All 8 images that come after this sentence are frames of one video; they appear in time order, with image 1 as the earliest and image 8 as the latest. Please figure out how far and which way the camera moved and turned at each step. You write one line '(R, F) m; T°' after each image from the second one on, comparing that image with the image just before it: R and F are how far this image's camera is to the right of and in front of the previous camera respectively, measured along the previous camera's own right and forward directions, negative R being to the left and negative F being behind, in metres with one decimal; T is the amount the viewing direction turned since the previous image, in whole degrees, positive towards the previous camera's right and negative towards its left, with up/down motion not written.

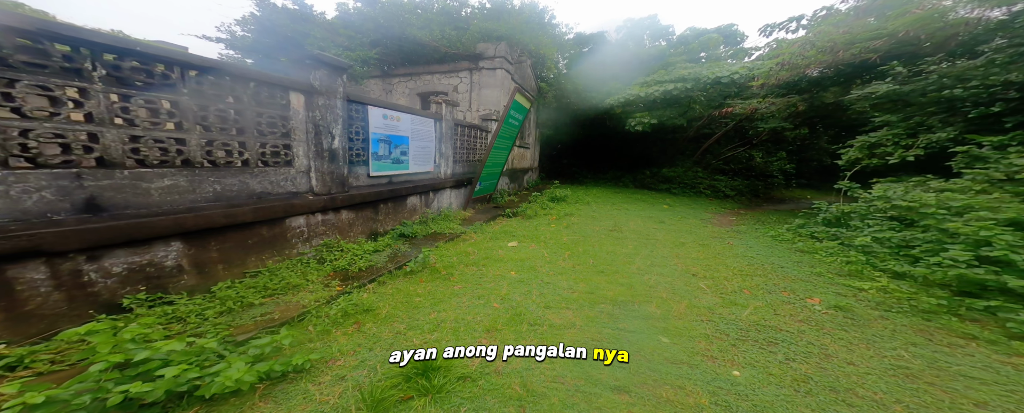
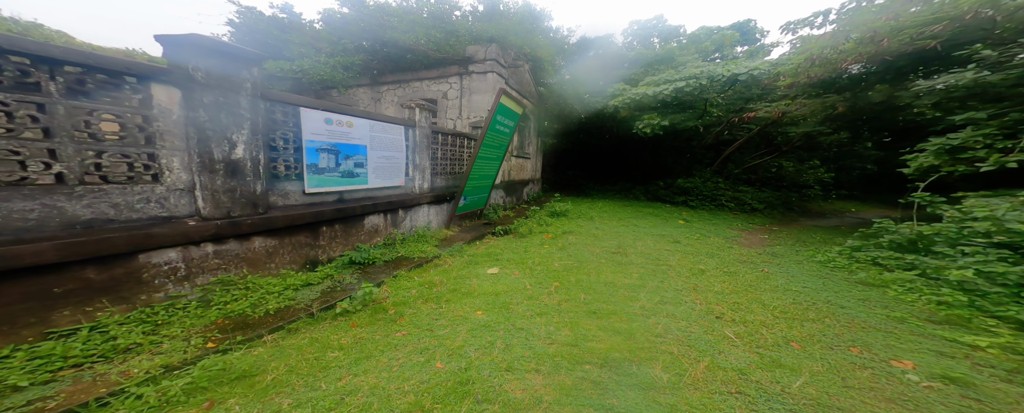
(+0.5, +0.8) m; -4°
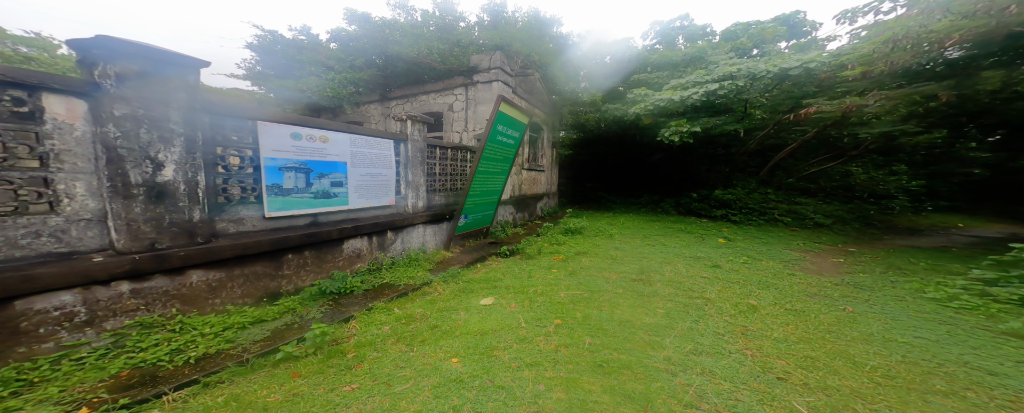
(+0.4, +0.6) m; -6°
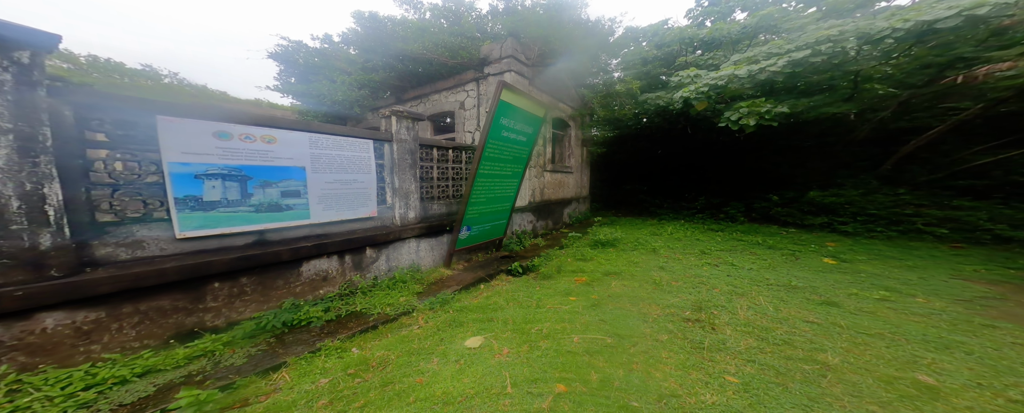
(+0.5, +1.0) m; -10°
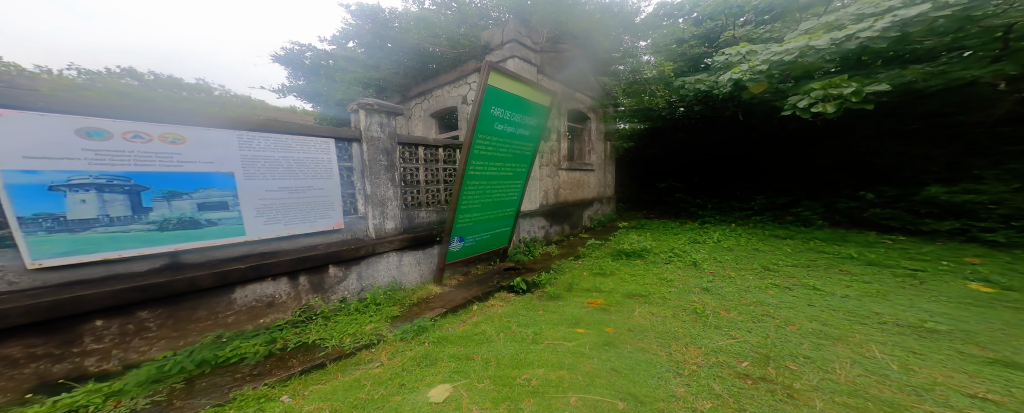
(+0.5, +0.7) m; -7°
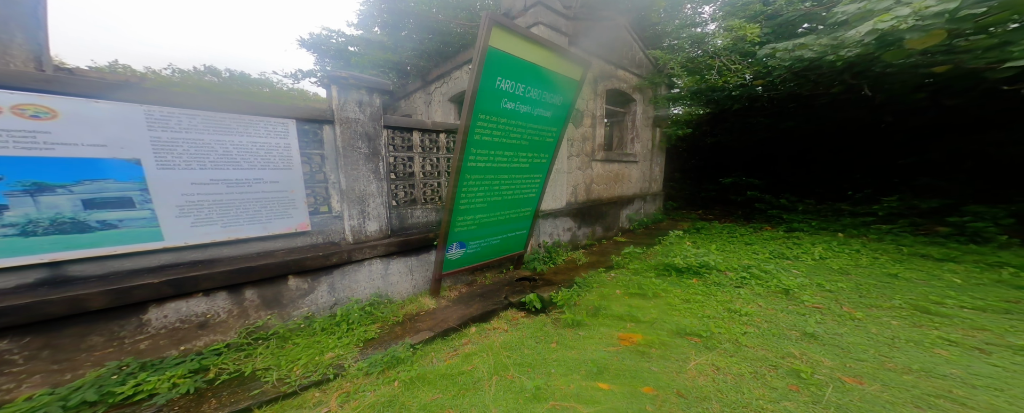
(+0.3, +0.8) m; -8°
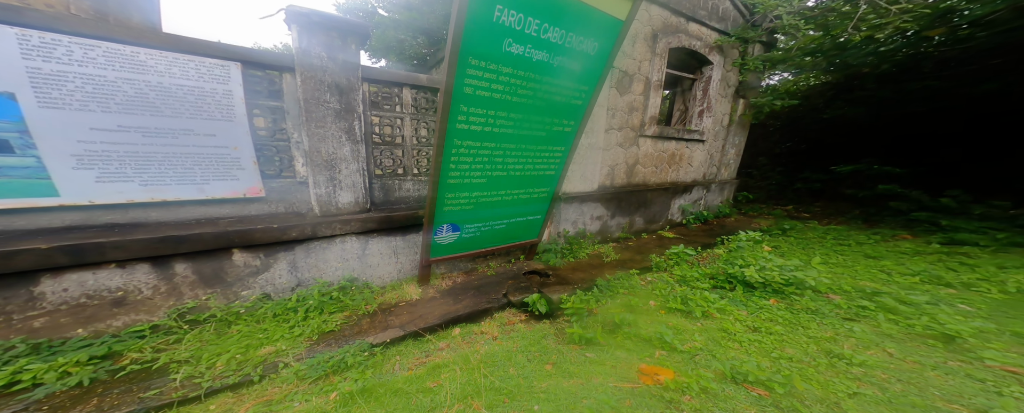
(+0.4, +0.7) m; -9°
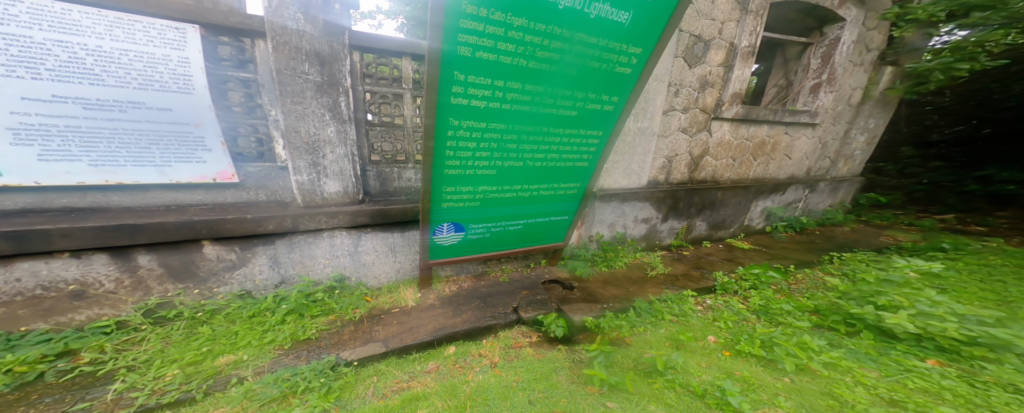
(+0.3, +0.5) m; -10°
